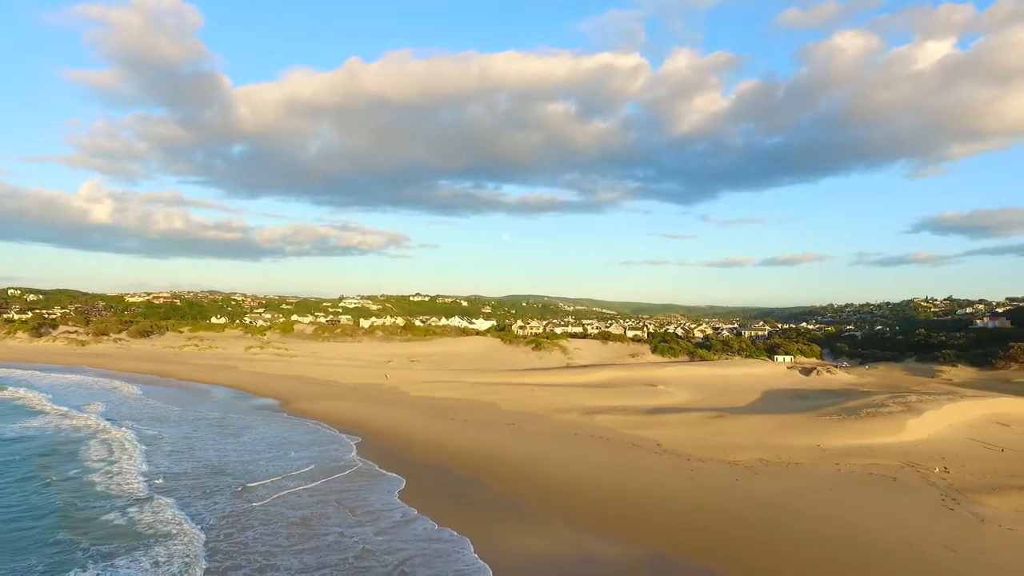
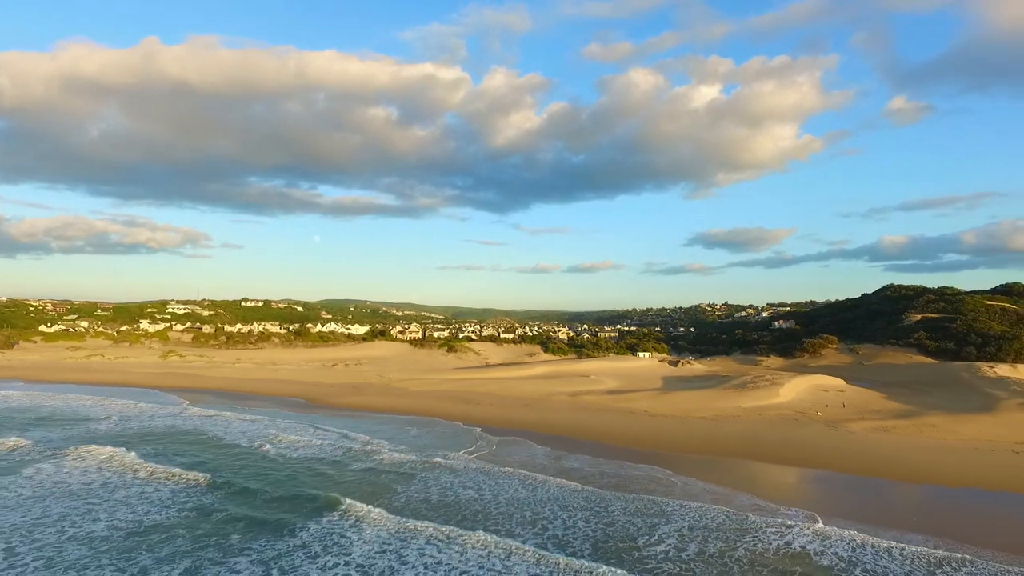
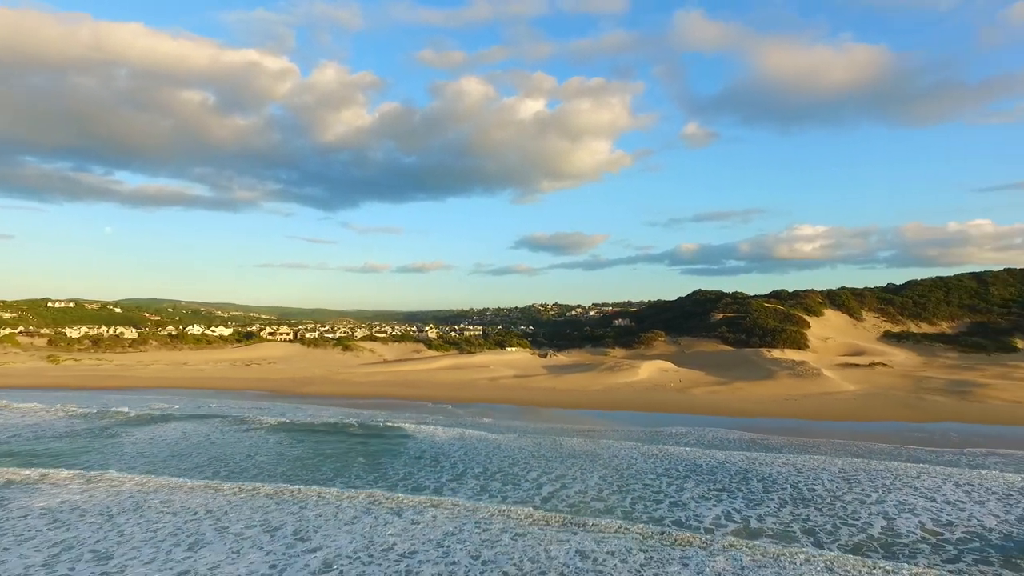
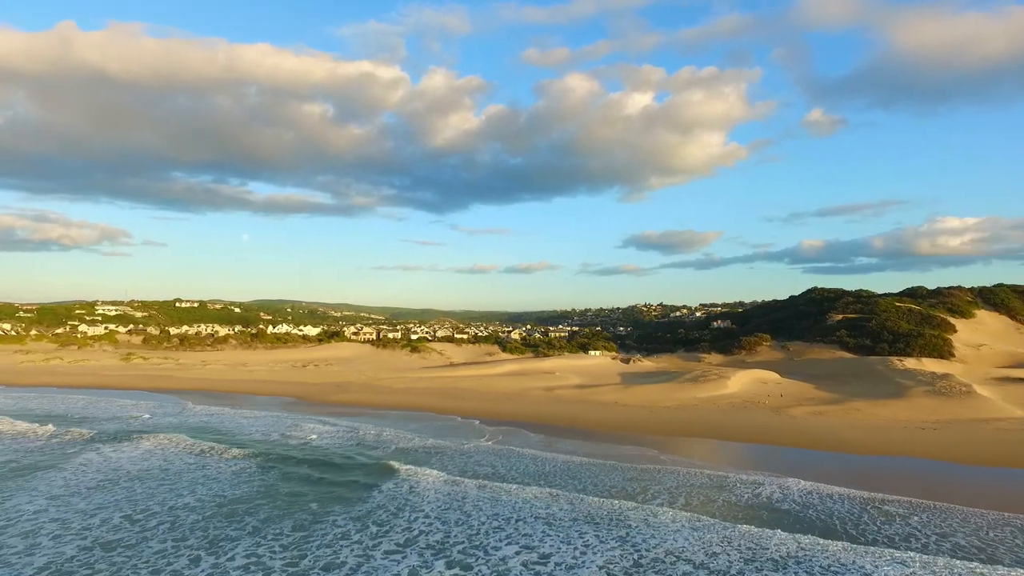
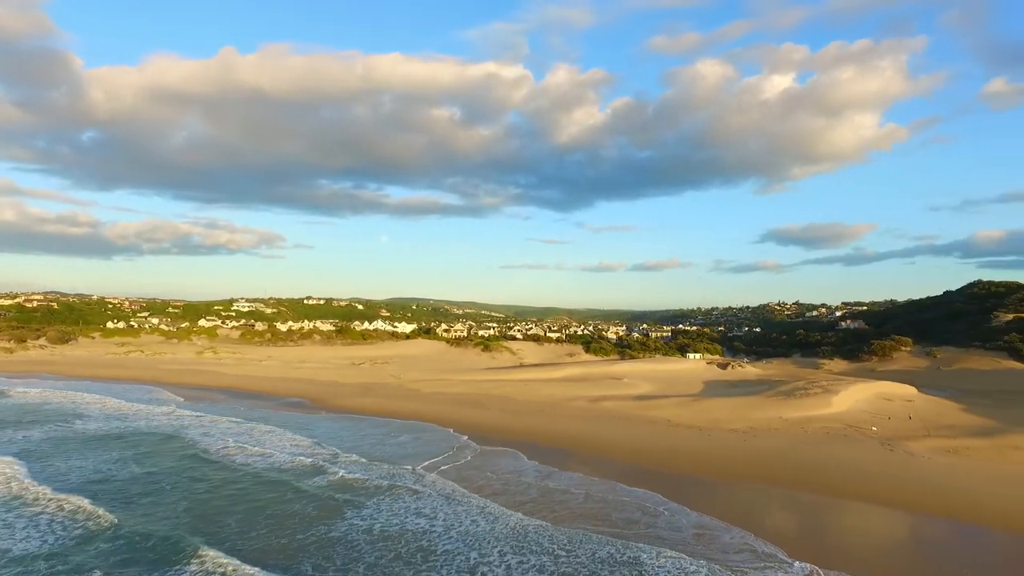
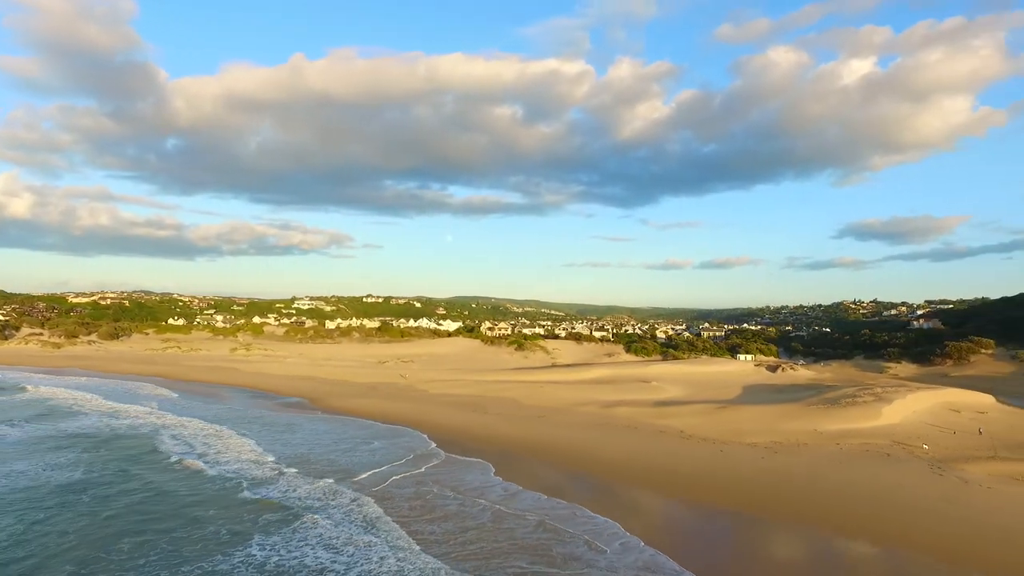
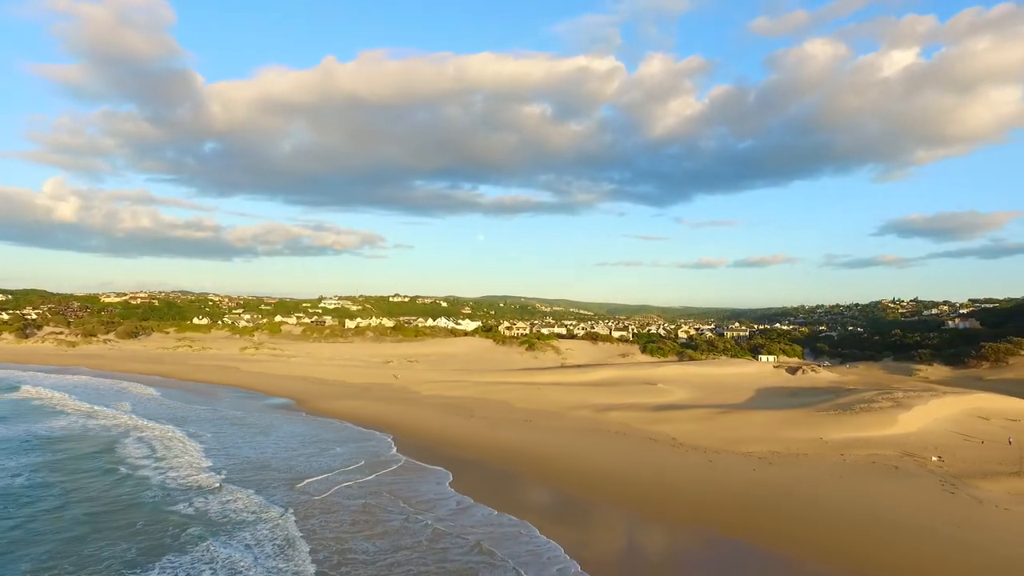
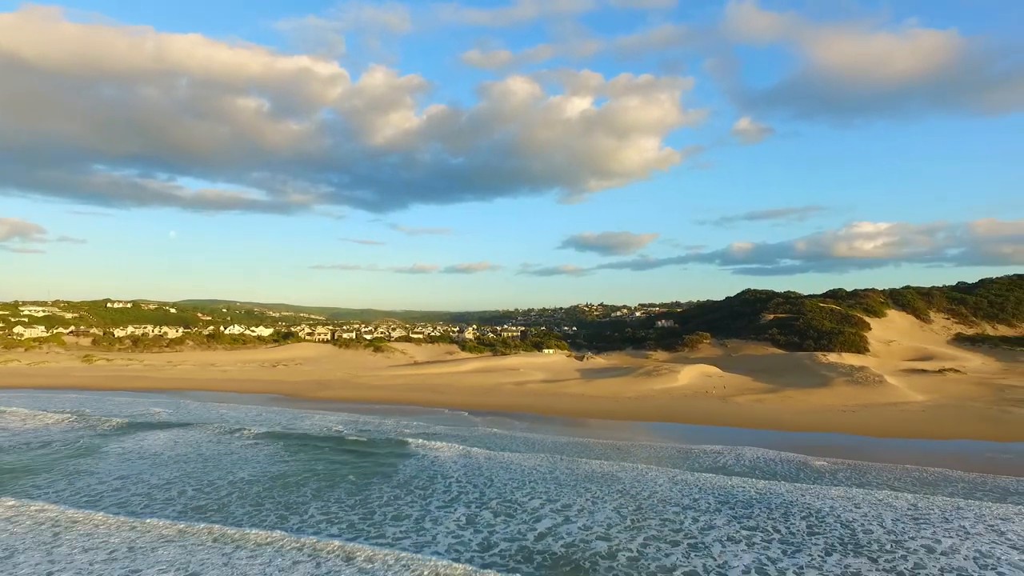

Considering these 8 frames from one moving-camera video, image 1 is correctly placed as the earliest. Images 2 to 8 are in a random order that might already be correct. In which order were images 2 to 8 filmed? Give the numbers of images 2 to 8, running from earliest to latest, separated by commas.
7, 6, 5, 2, 4, 8, 3
